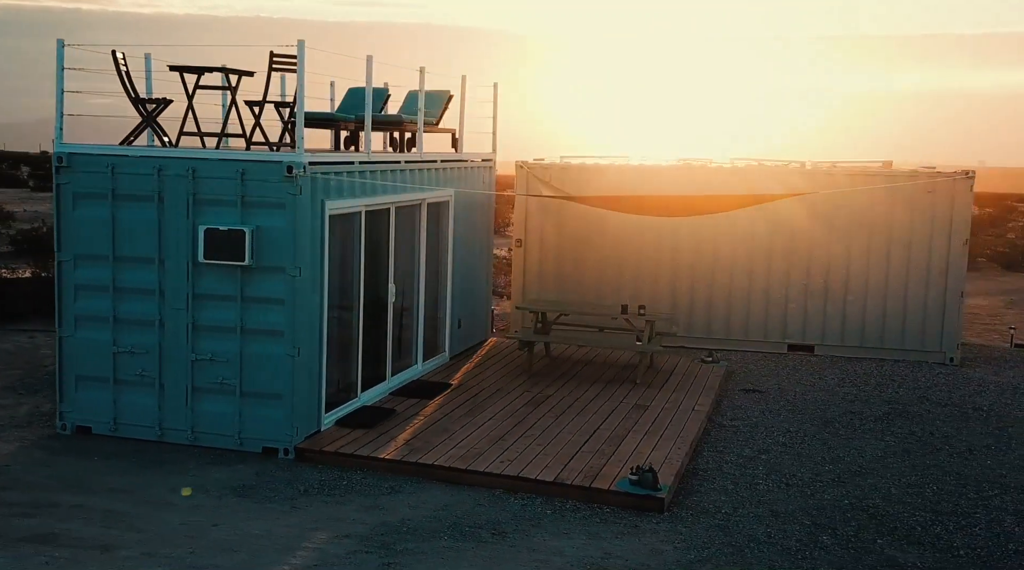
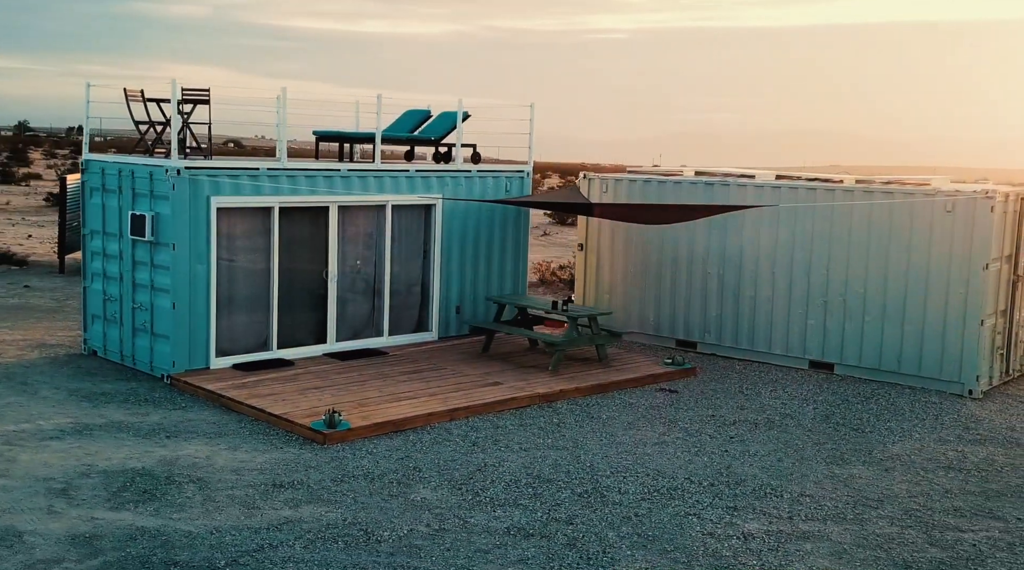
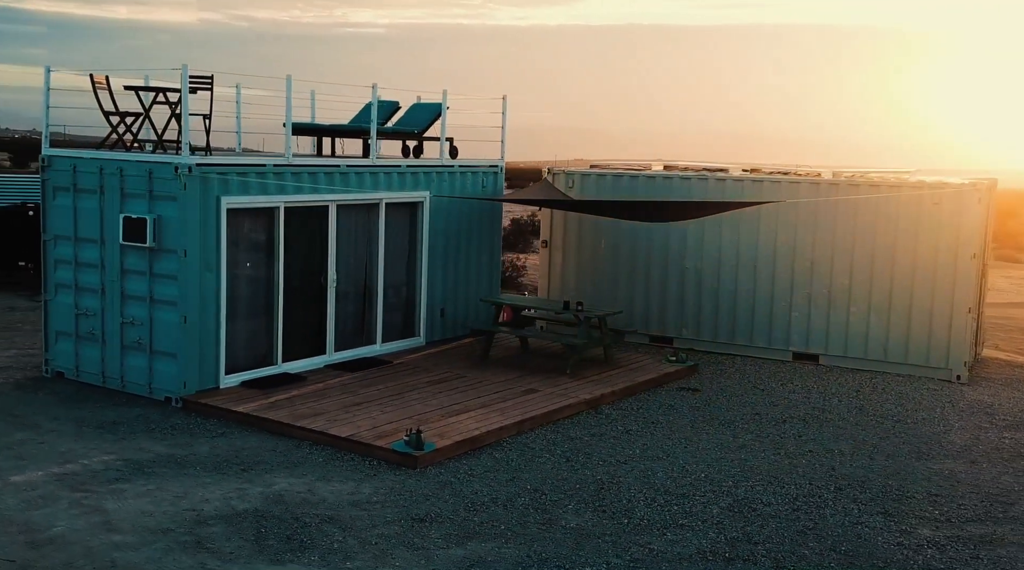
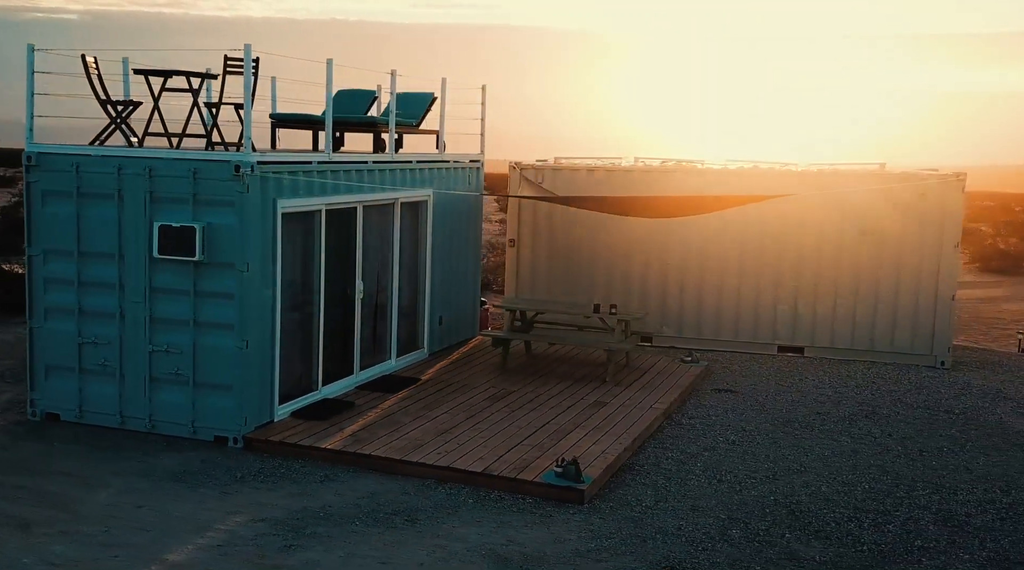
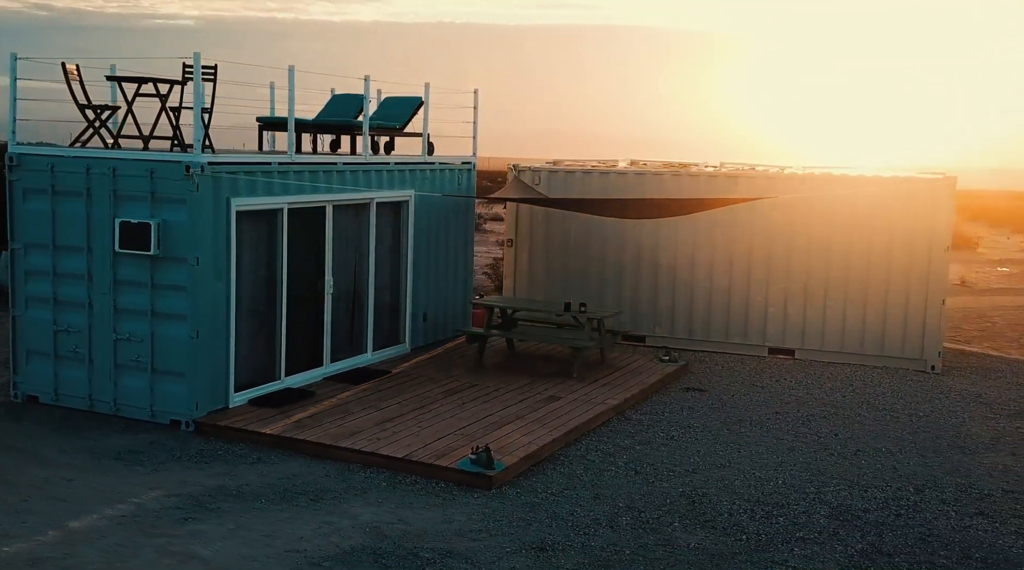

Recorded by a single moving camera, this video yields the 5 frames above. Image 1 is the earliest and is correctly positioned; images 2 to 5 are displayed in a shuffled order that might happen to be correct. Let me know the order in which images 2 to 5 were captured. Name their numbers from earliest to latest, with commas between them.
4, 5, 3, 2
